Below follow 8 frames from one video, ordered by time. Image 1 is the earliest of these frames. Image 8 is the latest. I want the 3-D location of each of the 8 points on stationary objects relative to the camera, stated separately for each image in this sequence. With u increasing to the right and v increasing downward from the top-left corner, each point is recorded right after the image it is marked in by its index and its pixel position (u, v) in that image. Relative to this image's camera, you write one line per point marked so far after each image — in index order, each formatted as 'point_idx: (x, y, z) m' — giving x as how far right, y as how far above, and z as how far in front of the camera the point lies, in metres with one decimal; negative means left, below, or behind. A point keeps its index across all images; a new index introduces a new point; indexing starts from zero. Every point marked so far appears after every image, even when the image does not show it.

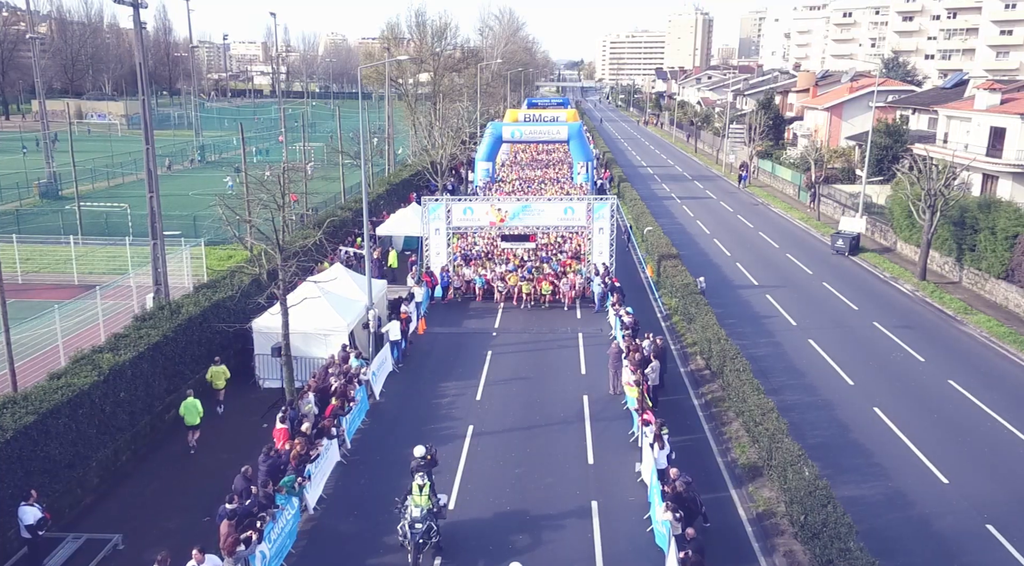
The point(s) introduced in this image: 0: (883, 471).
0: (+7.2, -3.5, +17.3) m
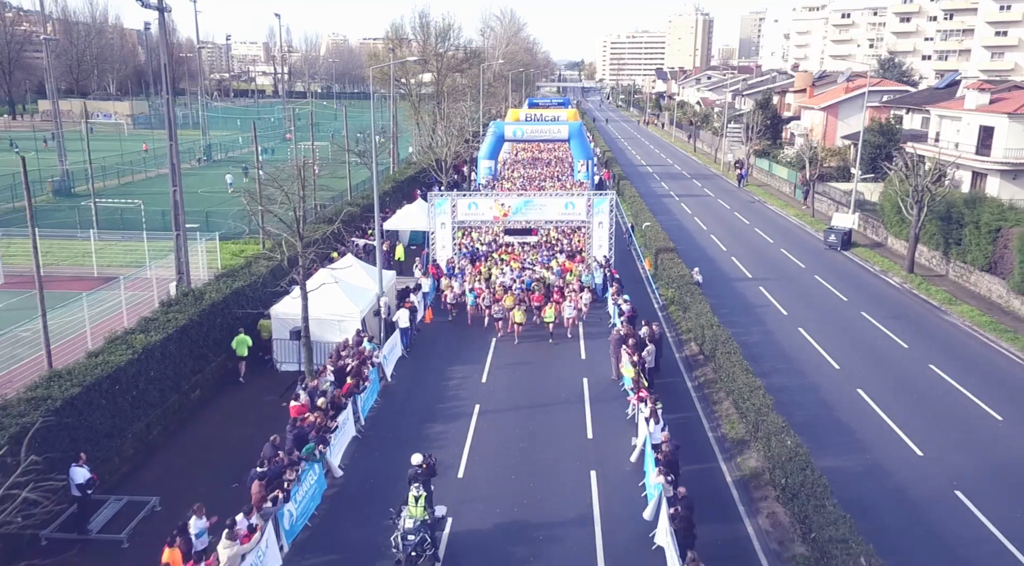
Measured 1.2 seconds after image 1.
0: (+7.3, -3.3, +18.6) m
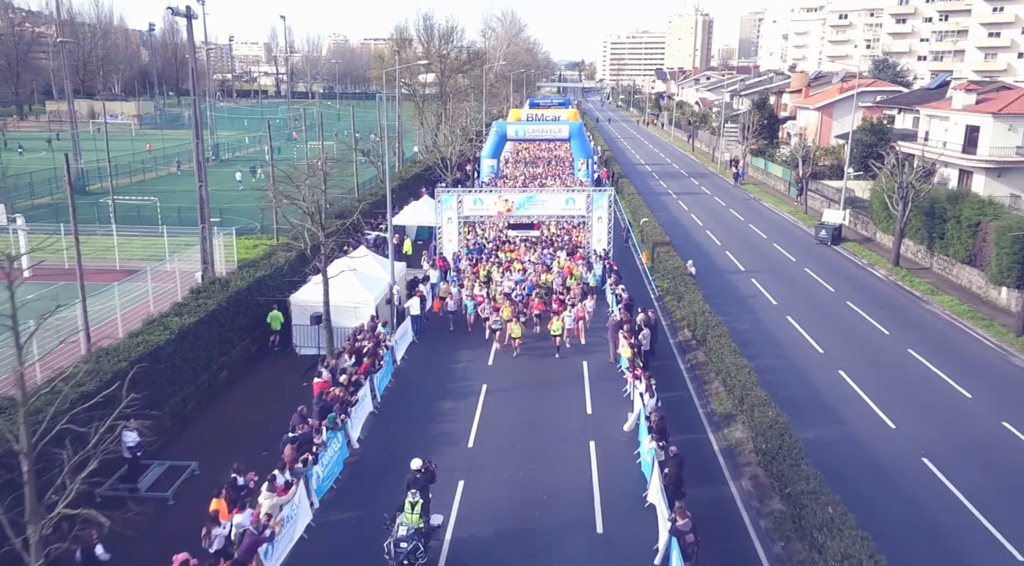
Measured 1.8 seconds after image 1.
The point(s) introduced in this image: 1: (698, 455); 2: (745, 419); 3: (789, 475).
0: (+7.4, -3.0, +20.1) m
1: (+3.7, -3.4, +17.6) m
2: (+4.8, -2.8, +18.2) m
3: (+4.7, -3.2, +15.1) m
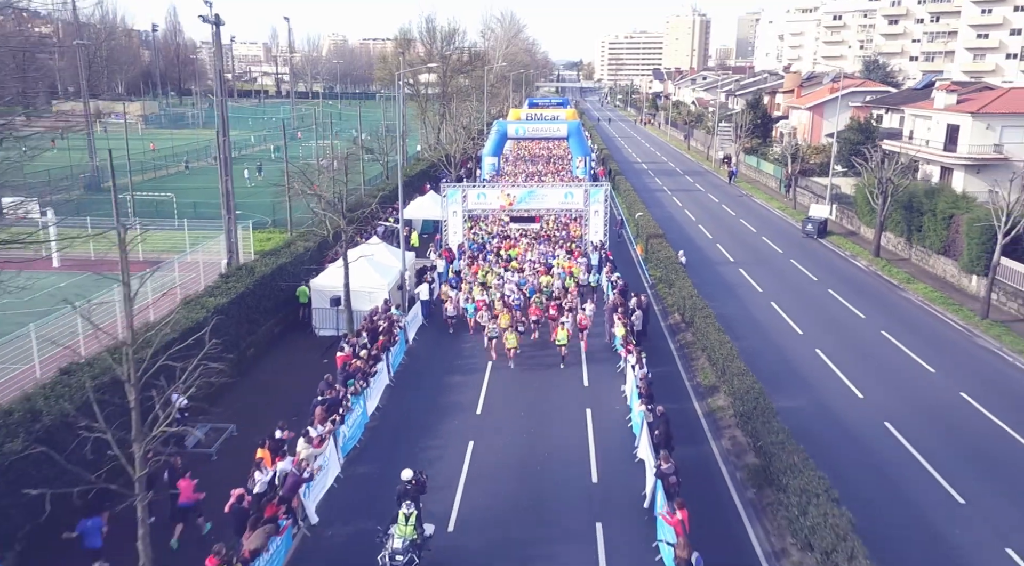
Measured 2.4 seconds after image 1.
0: (+7.5, -2.6, +22.1) m
1: (+3.8, -3.0, +19.6) m
2: (+4.9, -2.4, +20.2) m
3: (+4.8, -2.8, +17.1) m
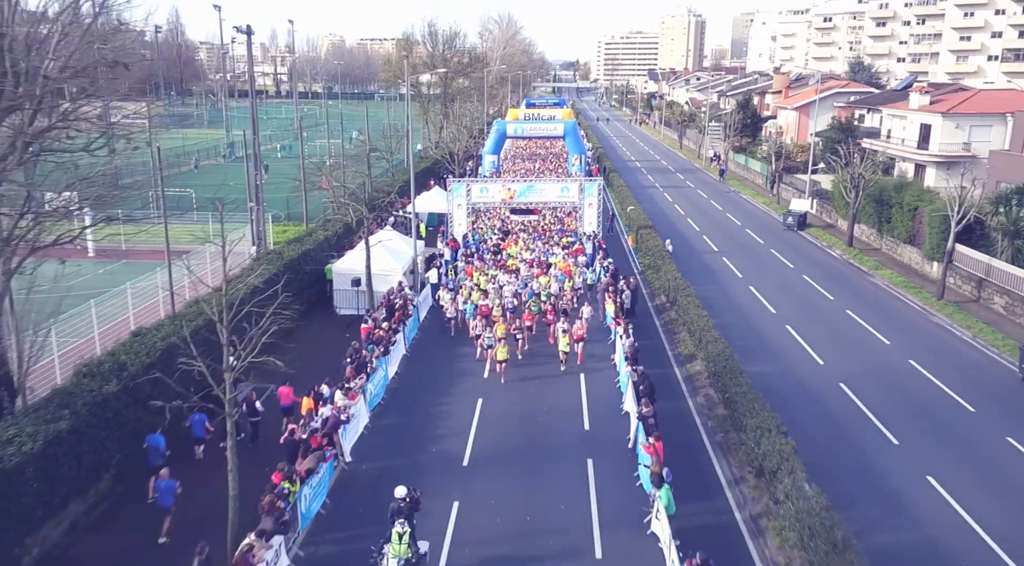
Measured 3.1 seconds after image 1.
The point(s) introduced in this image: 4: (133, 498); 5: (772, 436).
0: (+7.6, -2.0, +25.0) m
1: (+3.9, -2.5, +22.5) m
2: (+5.0, -1.9, +23.1) m
3: (+4.9, -2.3, +20.0) m
4: (-6.8, -3.9, +16.0) m
5: (+4.8, -2.8, +16.6) m
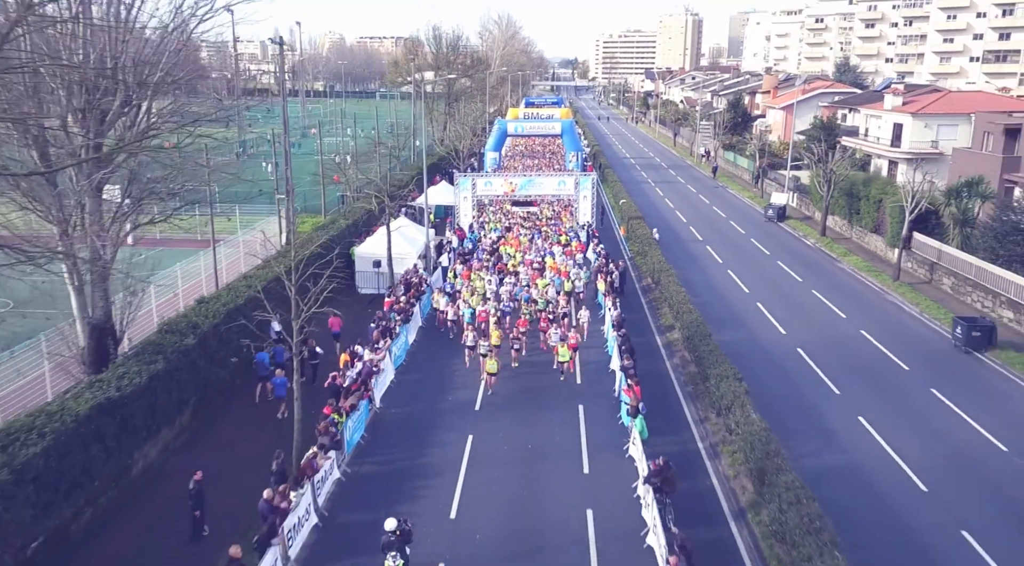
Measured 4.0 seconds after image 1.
0: (+7.6, -1.4, +28.6) m
1: (+4.0, -1.9, +26.1) m
2: (+5.0, -1.2, +26.7) m
3: (+5.0, -1.7, +23.6) m
4: (-6.7, -3.3, +19.6) m
5: (+4.9, -2.2, +20.2) m
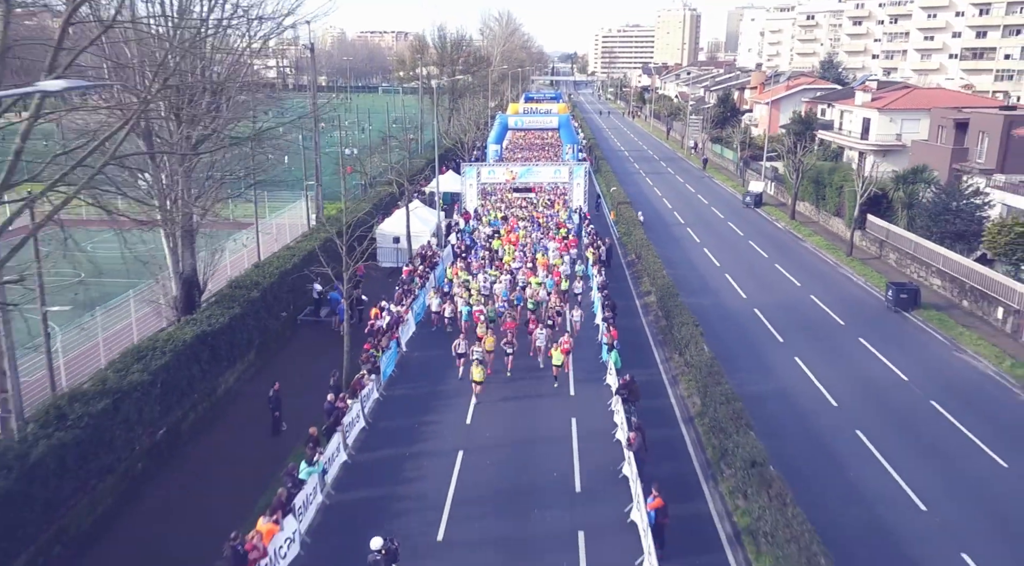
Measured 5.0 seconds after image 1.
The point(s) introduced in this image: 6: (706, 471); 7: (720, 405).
0: (+7.7, -0.4, +33.4) m
1: (+4.0, -0.9, +30.9) m
2: (+5.1, -0.2, +31.5) m
3: (+5.0, -0.7, +28.4) m
4: (-6.7, -2.3, +24.4) m
5: (+5.0, -1.2, +25.0) m
6: (+4.1, -3.9, +18.5) m
7: (+4.6, -2.7, +19.4) m
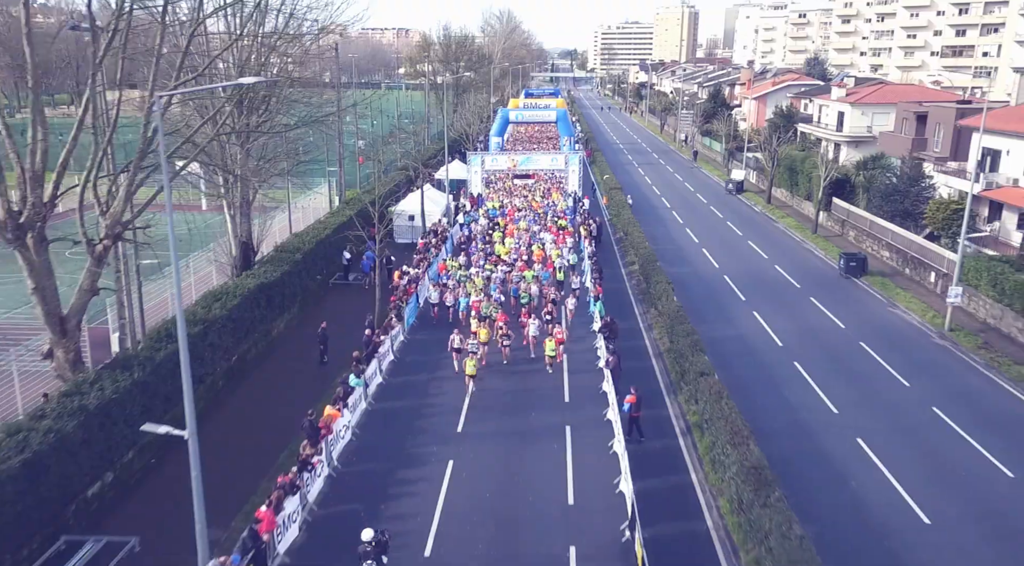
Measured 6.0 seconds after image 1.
0: (+7.7, +0.8, +38.1) m
1: (+4.1, +0.3, +35.6) m
2: (+5.1, +1.0, +36.2) m
3: (+5.1, +0.5, +33.0) m
4: (-6.6, -1.1, +29.0) m
5: (+5.0, -0.1, +29.6) m
6: (+4.1, -2.7, +23.2) m
7: (+4.6, -1.5, +24.1) m
